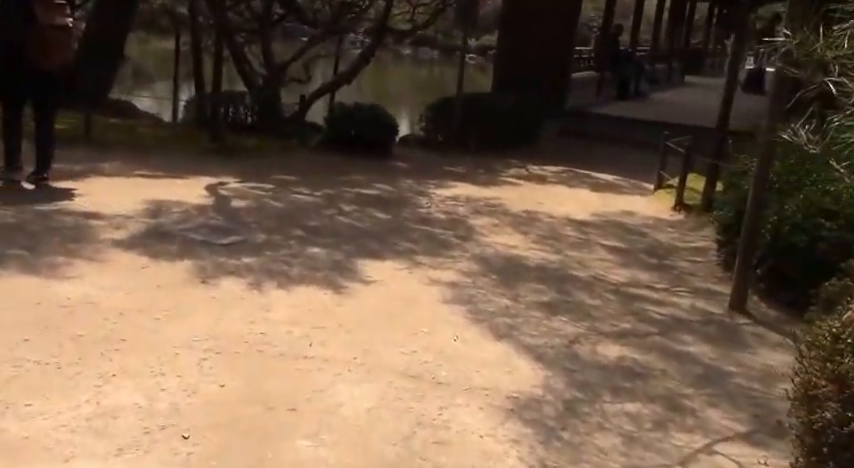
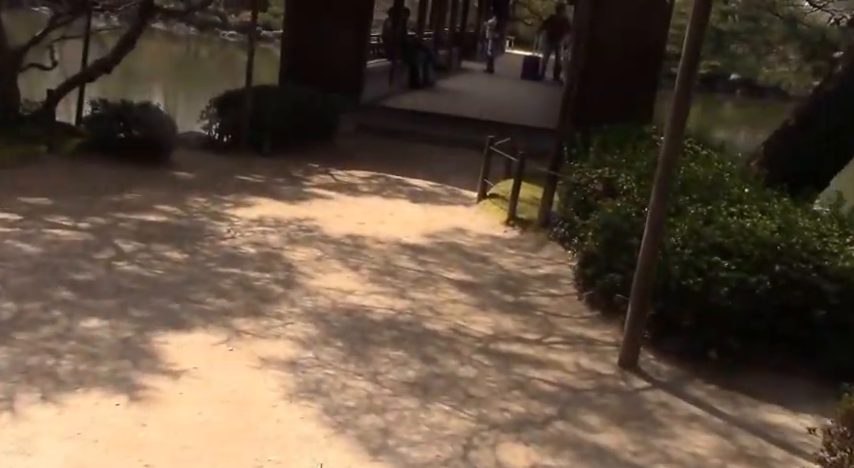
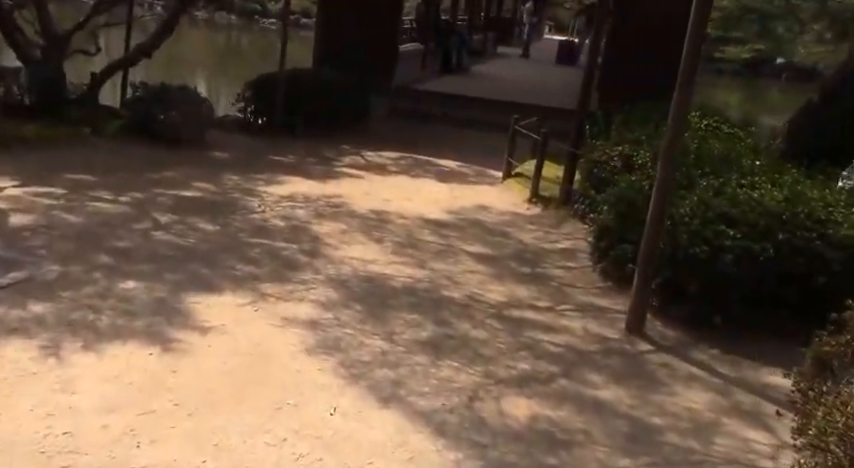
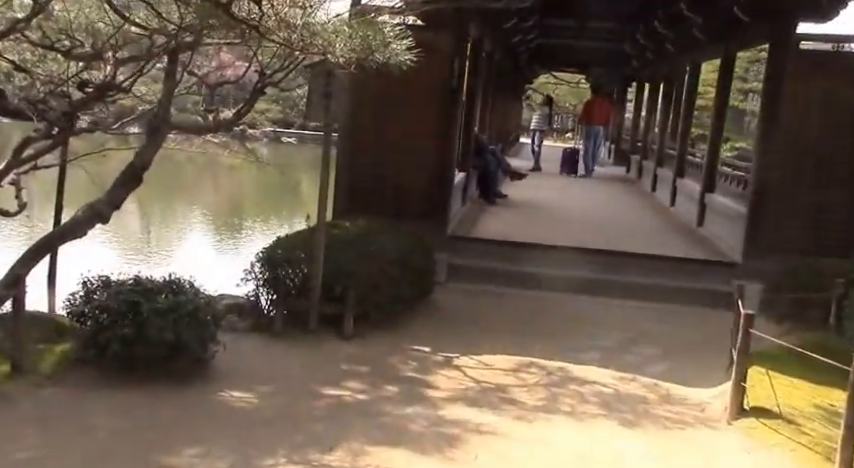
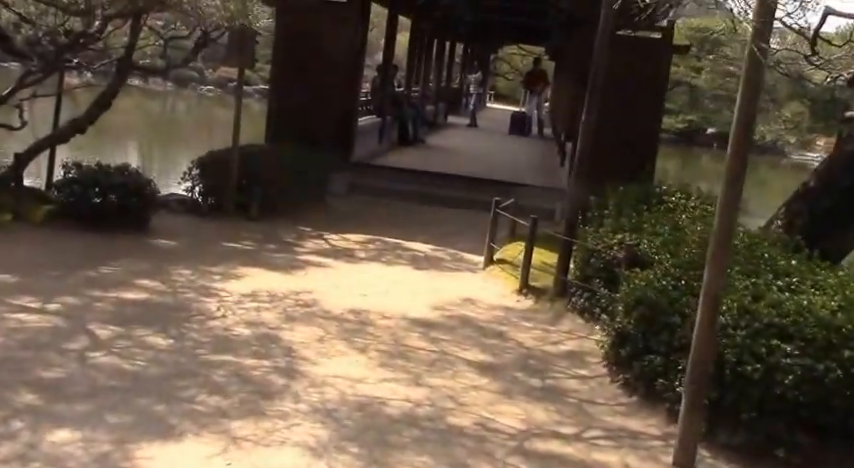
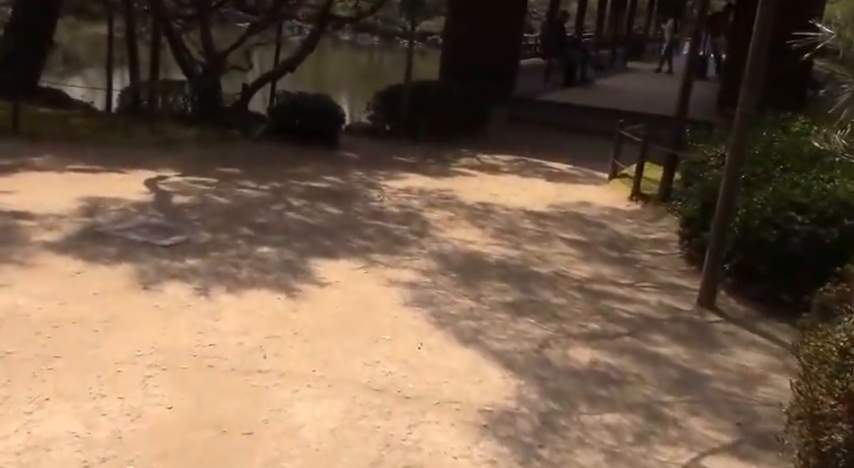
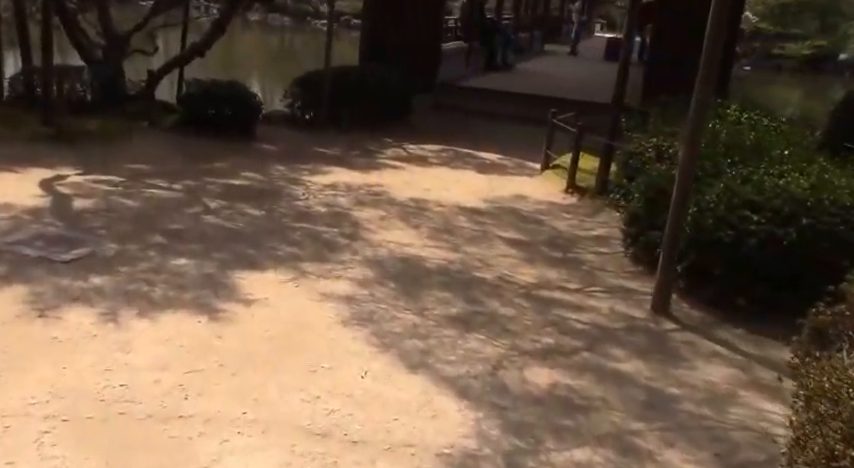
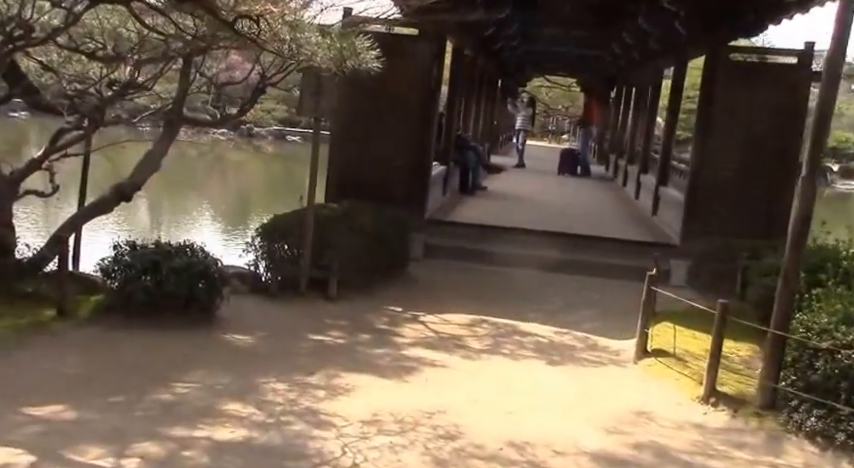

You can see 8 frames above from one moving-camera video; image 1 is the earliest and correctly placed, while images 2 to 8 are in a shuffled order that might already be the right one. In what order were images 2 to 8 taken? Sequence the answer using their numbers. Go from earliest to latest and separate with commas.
6, 7, 3, 2, 5, 8, 4
